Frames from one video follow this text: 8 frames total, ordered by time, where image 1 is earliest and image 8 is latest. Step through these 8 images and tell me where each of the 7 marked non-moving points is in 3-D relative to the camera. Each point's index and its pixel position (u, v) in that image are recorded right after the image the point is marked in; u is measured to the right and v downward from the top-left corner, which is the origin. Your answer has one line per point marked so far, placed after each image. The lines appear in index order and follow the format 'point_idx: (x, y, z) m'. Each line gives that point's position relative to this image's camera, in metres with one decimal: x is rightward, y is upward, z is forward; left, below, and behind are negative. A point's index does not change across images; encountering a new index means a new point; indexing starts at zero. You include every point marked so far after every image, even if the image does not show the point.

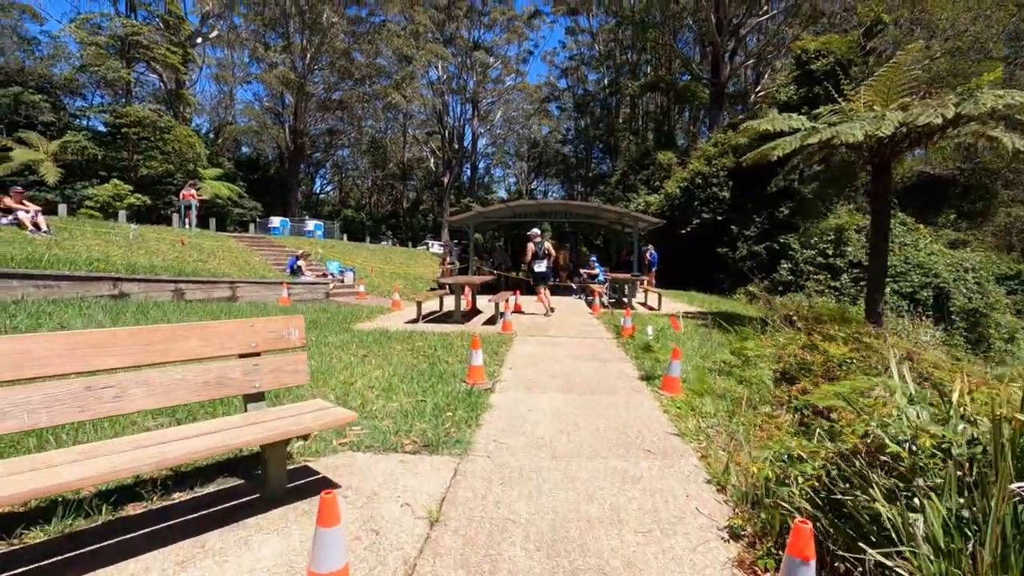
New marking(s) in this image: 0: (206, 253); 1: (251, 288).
0: (-9.0, +1.0, +15.9) m
1: (-6.4, 0.0, +13.0) m
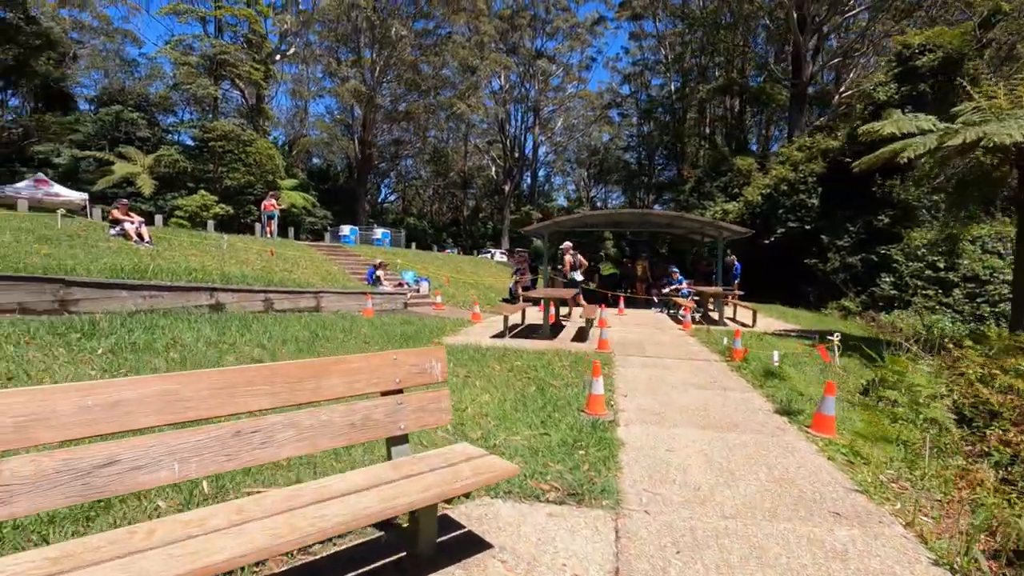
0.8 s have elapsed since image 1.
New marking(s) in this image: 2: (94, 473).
0: (-6.6, +0.8, +16.2) m
1: (-4.4, -0.3, +13.1) m
2: (-1.7, -0.7, +2.1) m
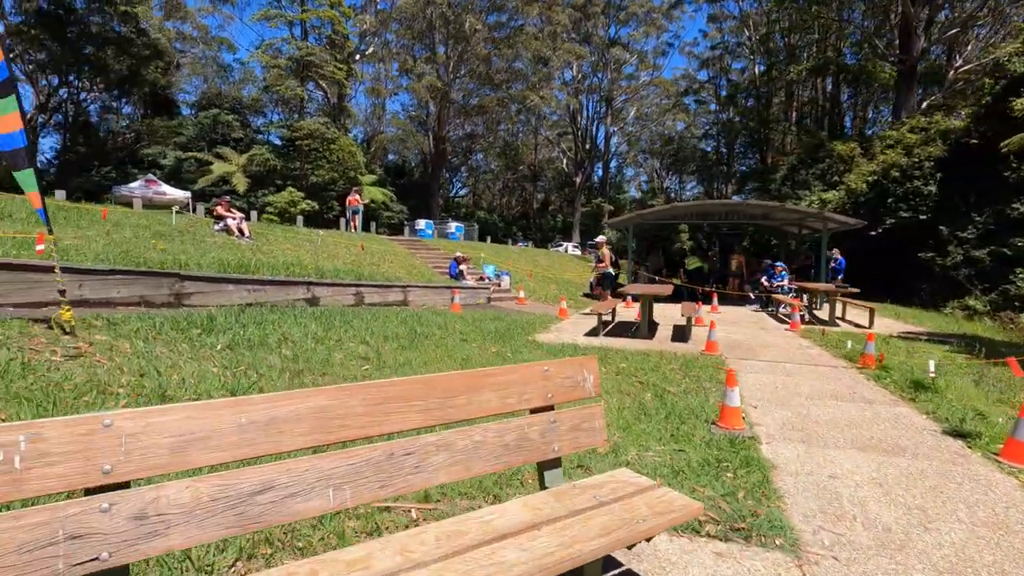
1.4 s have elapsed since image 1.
0: (-4.1, +0.9, +16.5) m
1: (-2.3, -0.1, +13.1) m
2: (-0.9, -0.7, +1.9) m
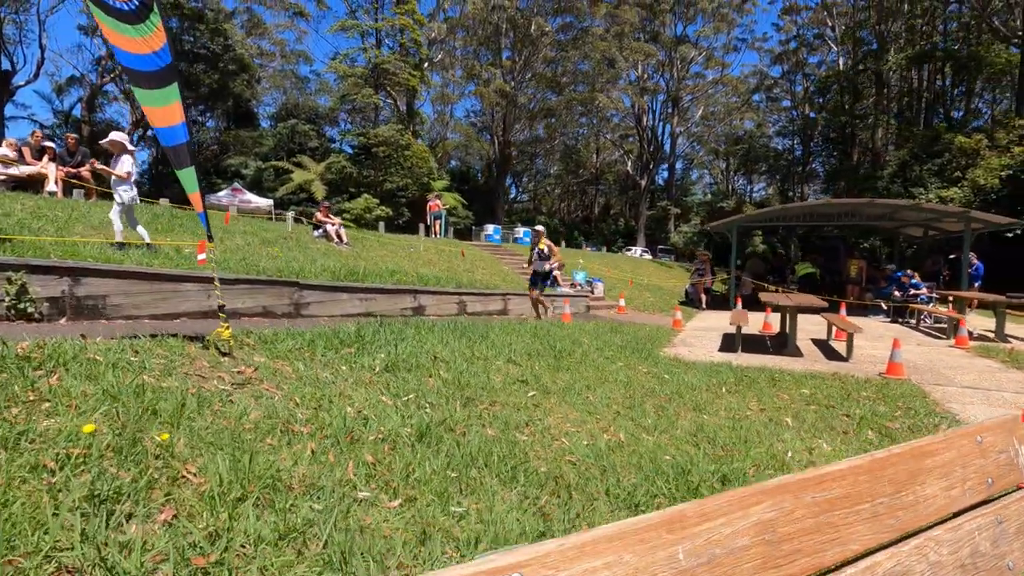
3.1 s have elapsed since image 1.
0: (-1.3, +0.7, +15.9) m
1: (+0.2, -0.3, +12.4) m
2: (+0.4, -0.8, +1.1) m
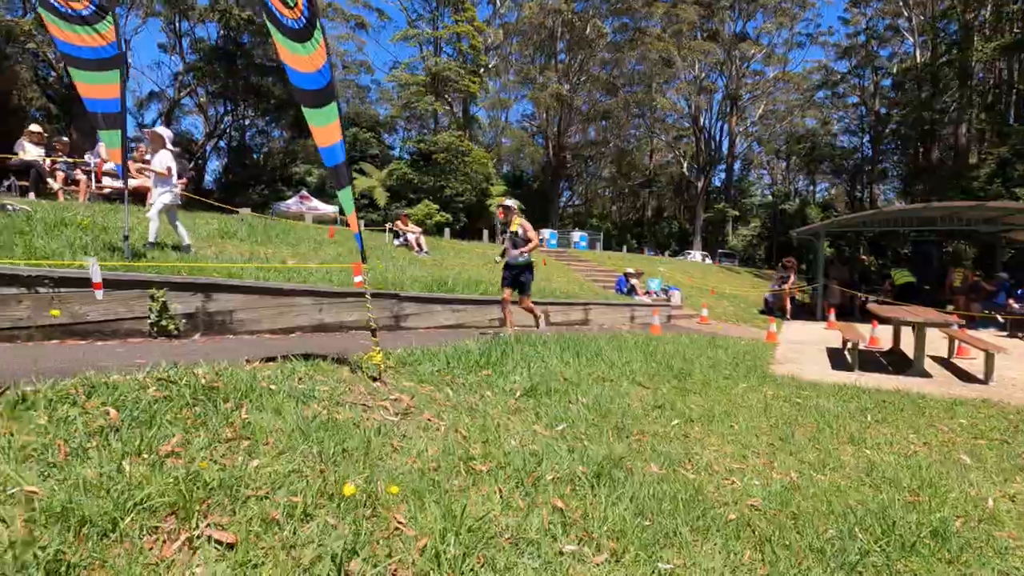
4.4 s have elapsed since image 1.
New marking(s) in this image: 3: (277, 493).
0: (+0.9, +0.5, +15.7) m
1: (+2.0, -0.5, +12.0) m
2: (+1.3, -1.0, +0.7) m
3: (-0.9, -0.8, +2.2) m
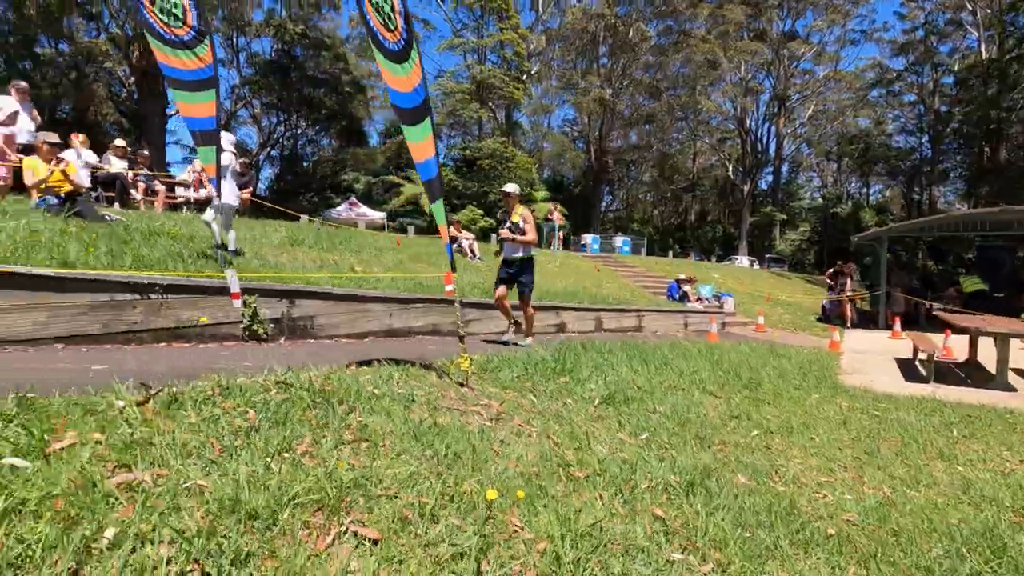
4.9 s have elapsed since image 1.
0: (+2.3, +0.3, +15.6) m
1: (+3.2, -0.7, +11.9) m
2: (+1.6, -1.0, +0.7) m
3: (-0.5, -0.9, +2.3) m
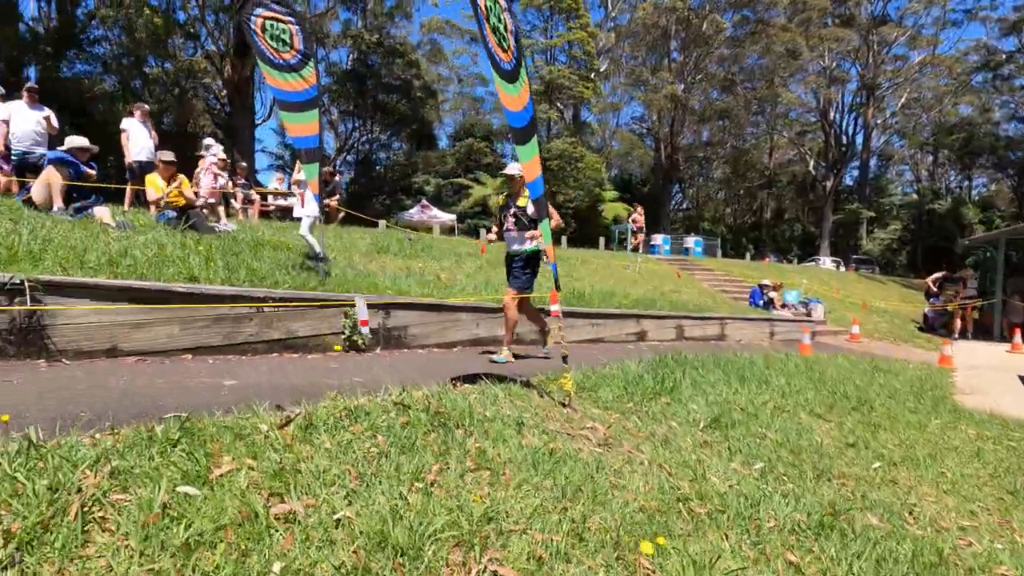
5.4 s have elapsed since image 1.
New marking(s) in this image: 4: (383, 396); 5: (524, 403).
0: (+4.4, +0.2, +15.2) m
1: (+4.9, -0.8, +11.4) m
2: (+2.0, -1.2, +0.4) m
3: (+0.1, -1.0, +2.3) m
4: (-0.8, -0.6, +3.1) m
5: (+0.1, -0.8, +3.7) m
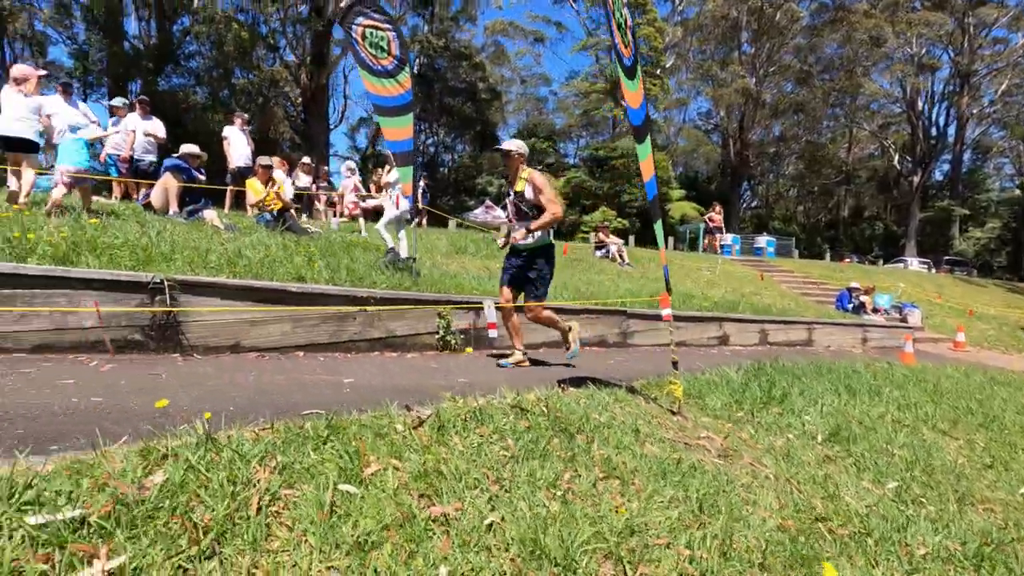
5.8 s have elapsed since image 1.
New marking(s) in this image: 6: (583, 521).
0: (+6.4, +0.1, +14.6) m
1: (+6.4, -0.9, +10.7) m
2: (+2.4, -1.2, +0.2) m
3: (+0.7, -1.0, +2.2) m
4: (-0.1, -0.6, +3.1) m
5: (+0.8, -0.8, +3.6) m
6: (+0.3, -0.9, +2.1) m
